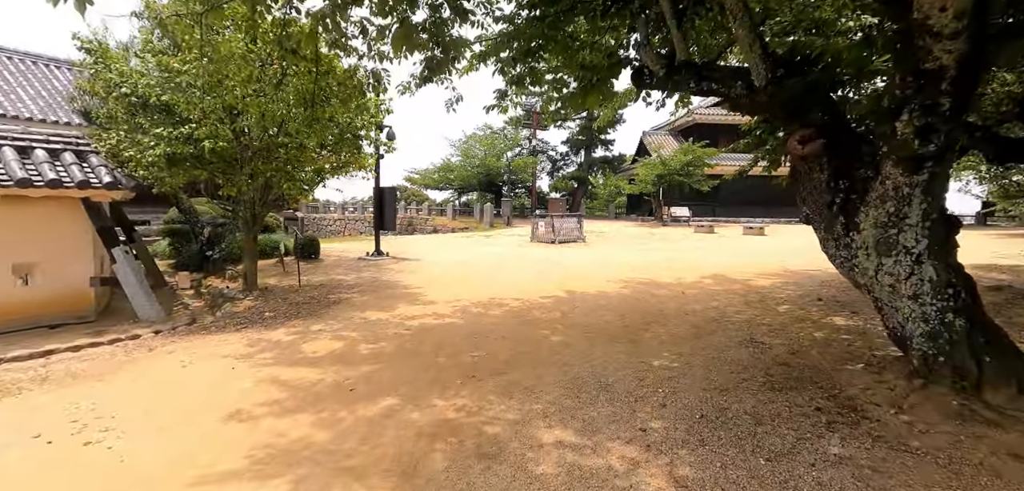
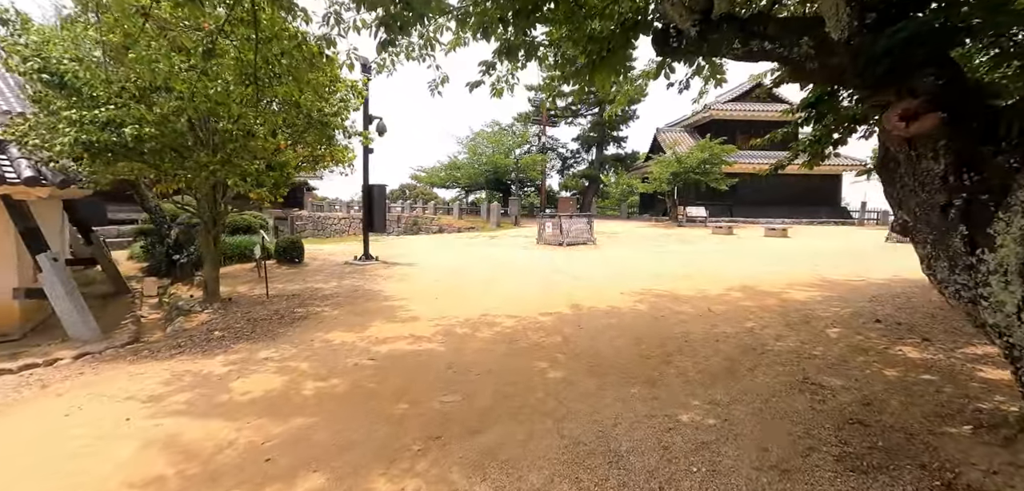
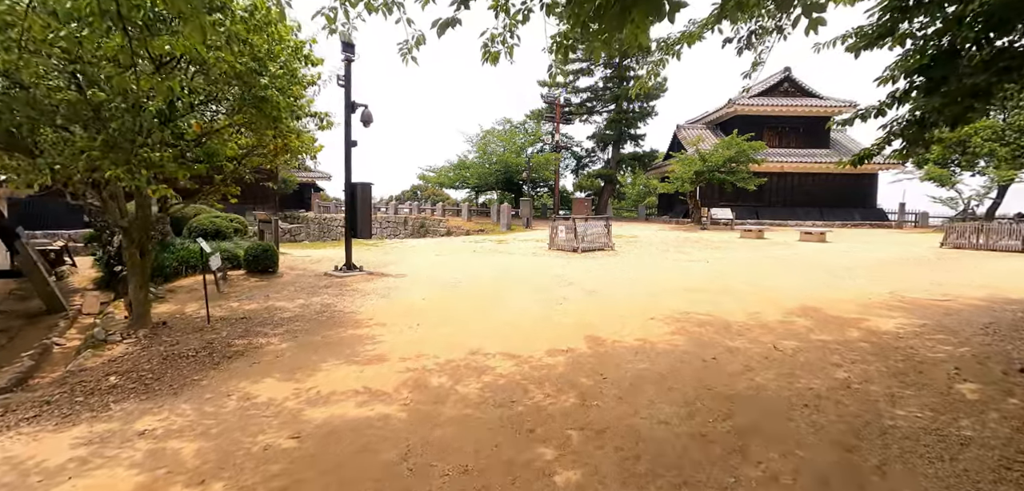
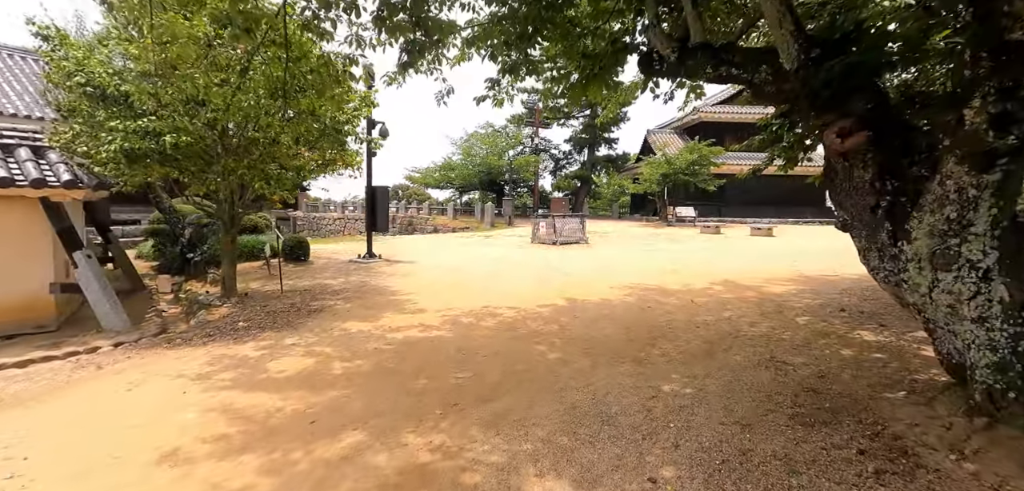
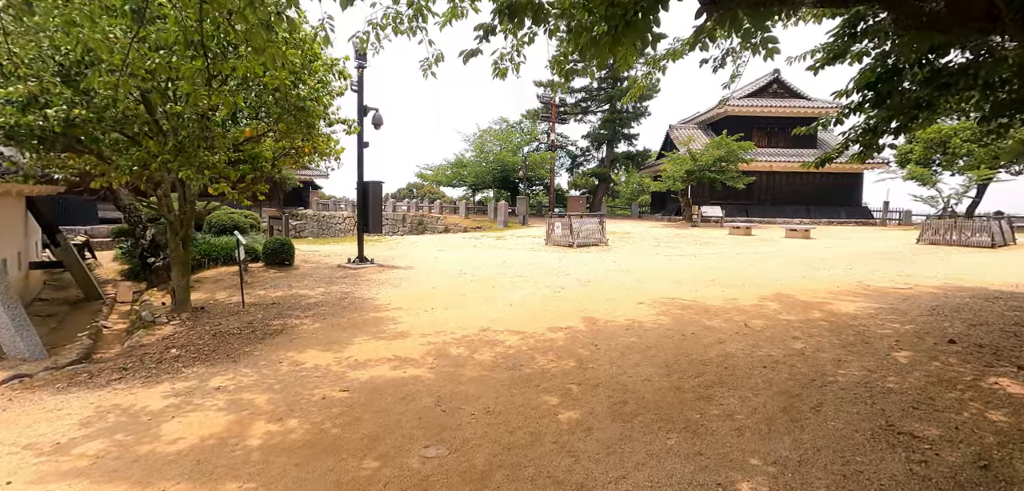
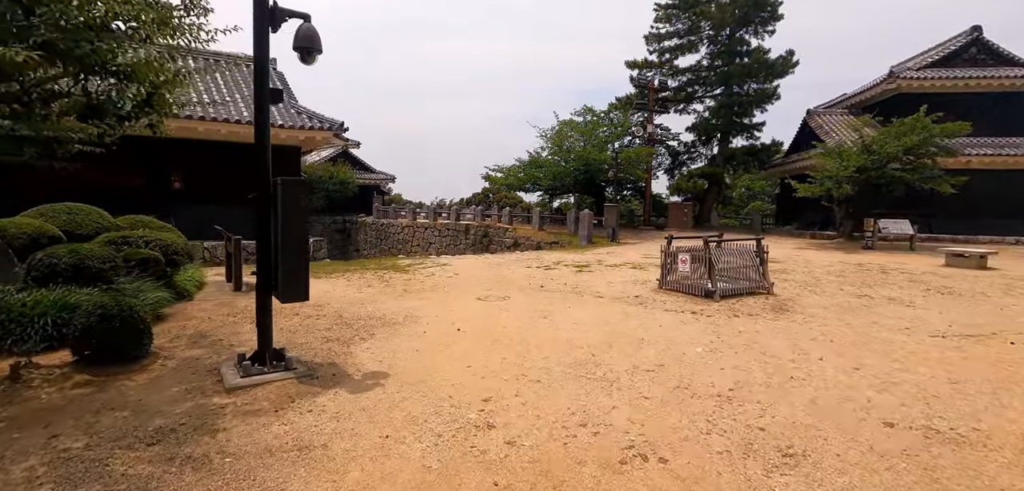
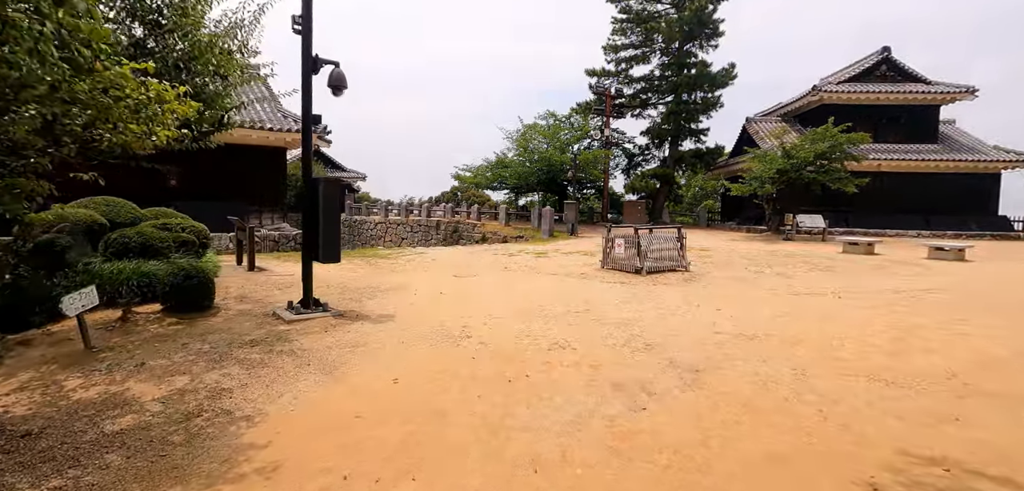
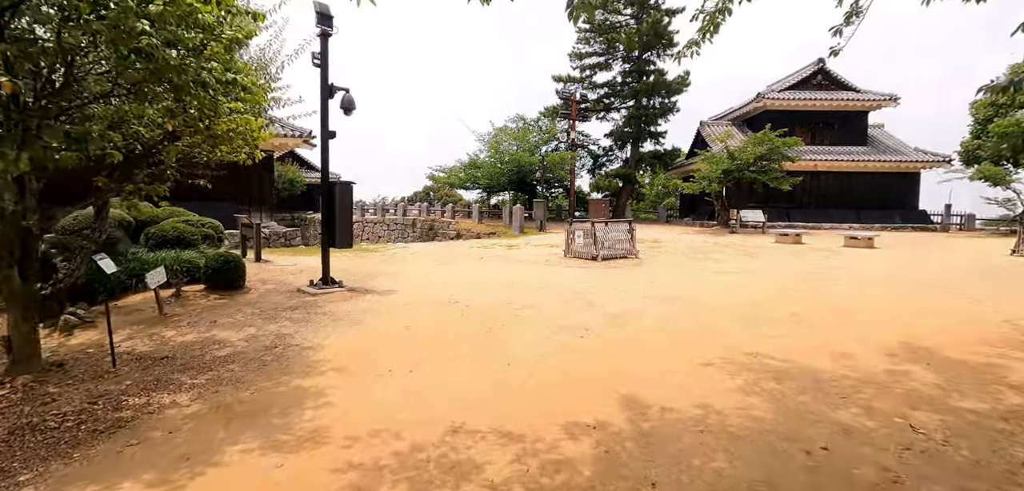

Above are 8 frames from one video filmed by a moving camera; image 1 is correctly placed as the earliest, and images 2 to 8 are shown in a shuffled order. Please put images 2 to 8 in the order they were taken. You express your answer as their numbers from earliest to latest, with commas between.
4, 2, 5, 3, 8, 7, 6
